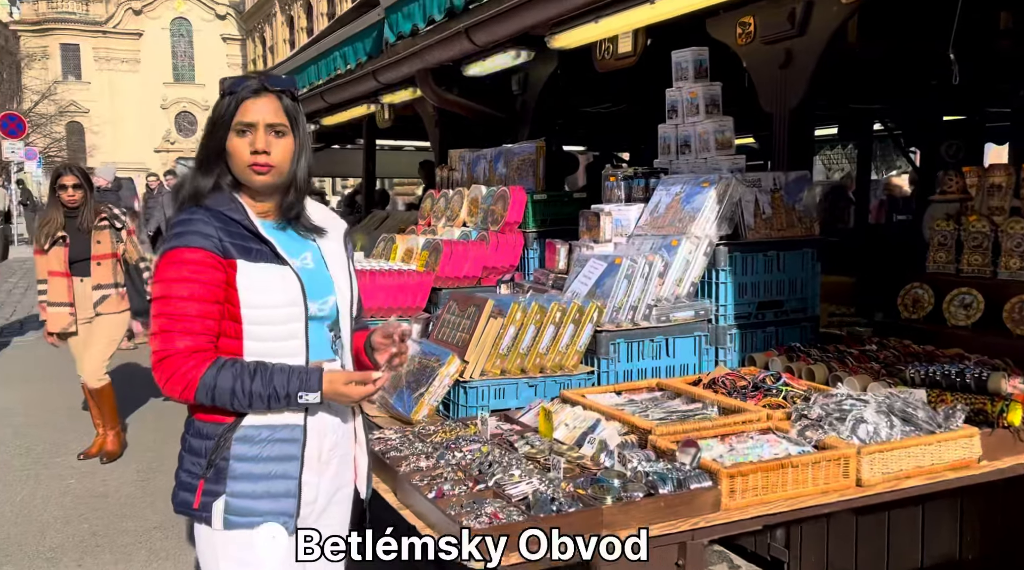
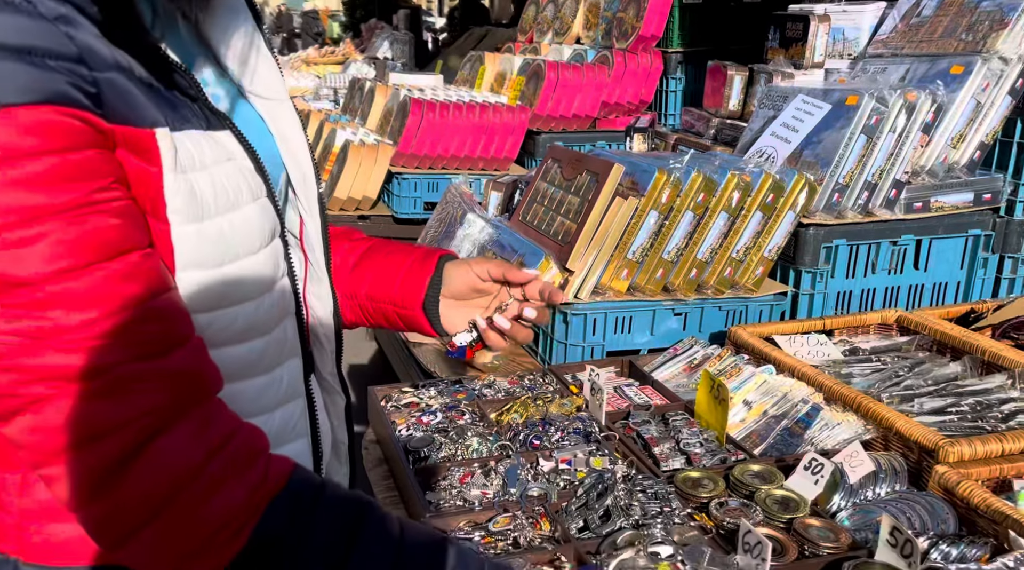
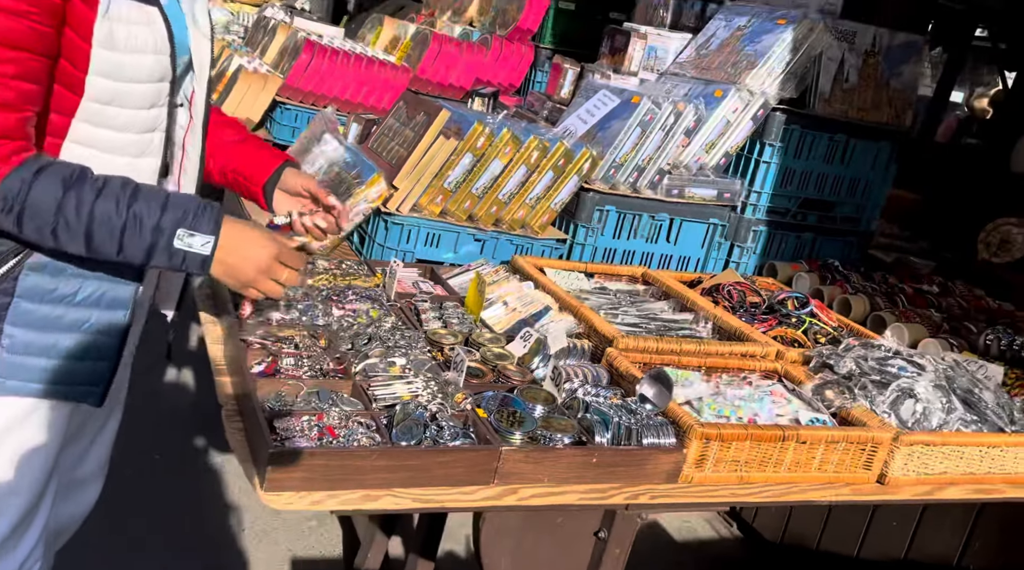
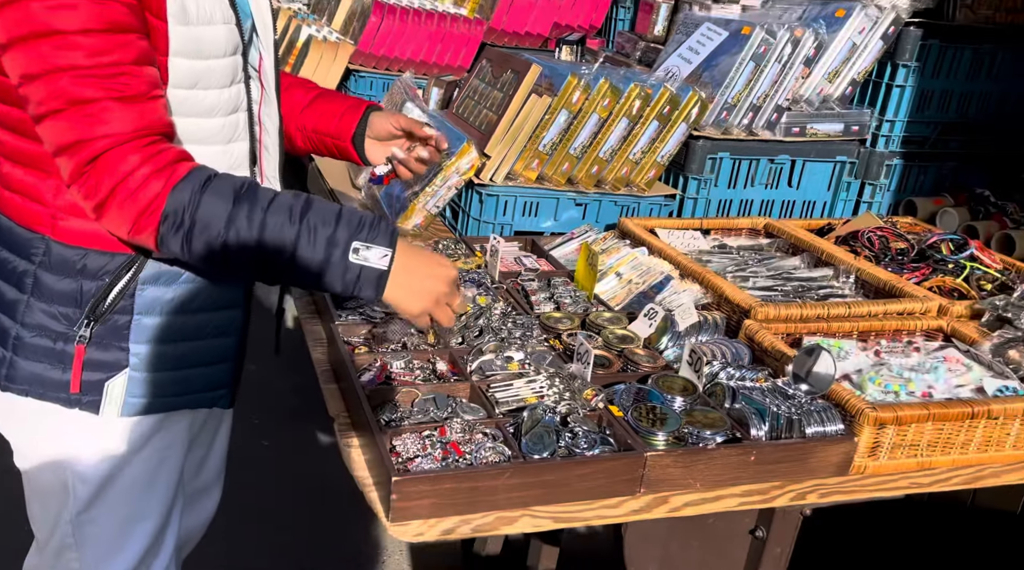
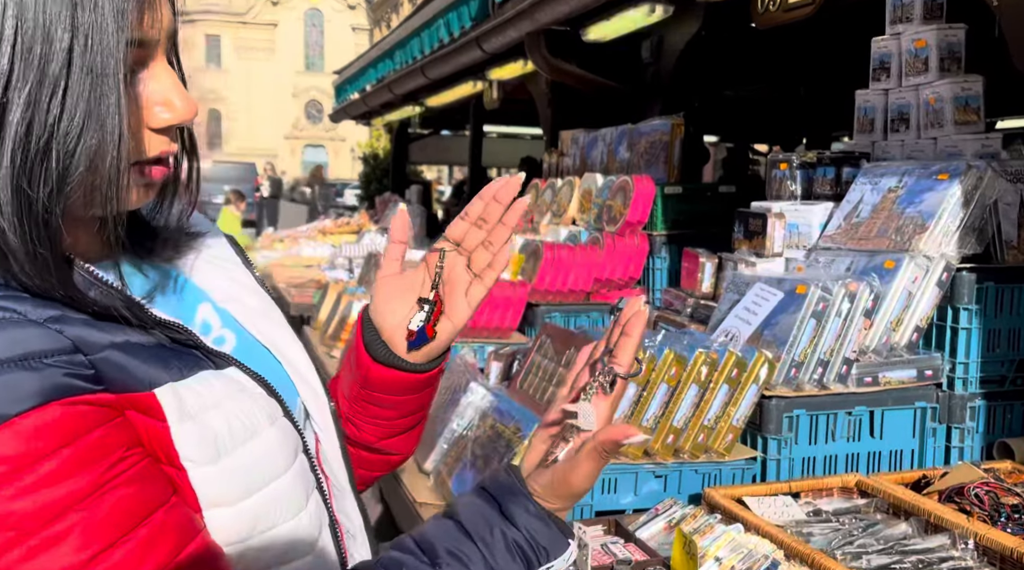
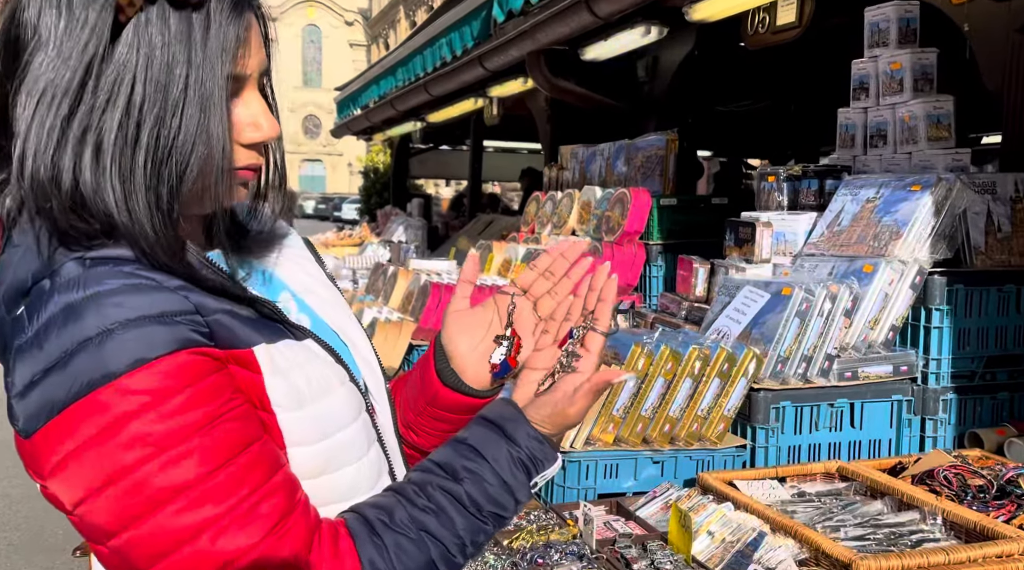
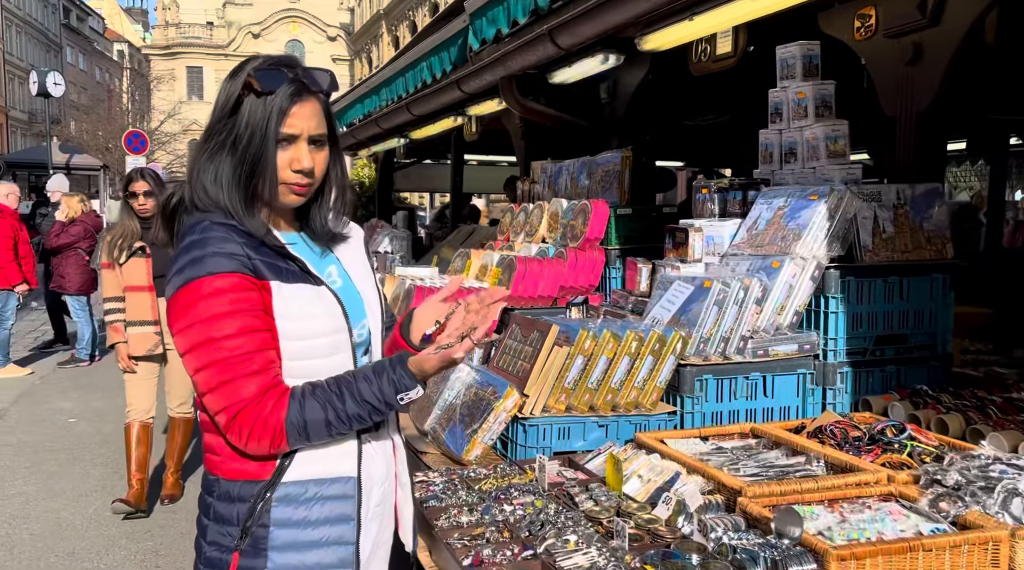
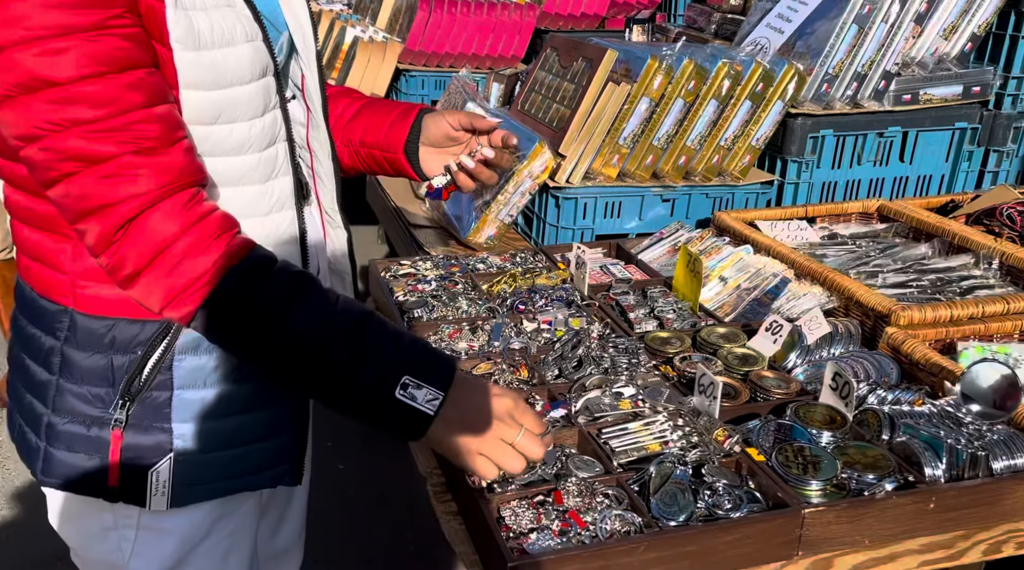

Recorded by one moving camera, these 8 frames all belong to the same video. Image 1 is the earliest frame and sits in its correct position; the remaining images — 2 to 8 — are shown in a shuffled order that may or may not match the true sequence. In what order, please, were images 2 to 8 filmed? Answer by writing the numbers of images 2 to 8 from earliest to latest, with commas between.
7, 6, 5, 2, 8, 4, 3
